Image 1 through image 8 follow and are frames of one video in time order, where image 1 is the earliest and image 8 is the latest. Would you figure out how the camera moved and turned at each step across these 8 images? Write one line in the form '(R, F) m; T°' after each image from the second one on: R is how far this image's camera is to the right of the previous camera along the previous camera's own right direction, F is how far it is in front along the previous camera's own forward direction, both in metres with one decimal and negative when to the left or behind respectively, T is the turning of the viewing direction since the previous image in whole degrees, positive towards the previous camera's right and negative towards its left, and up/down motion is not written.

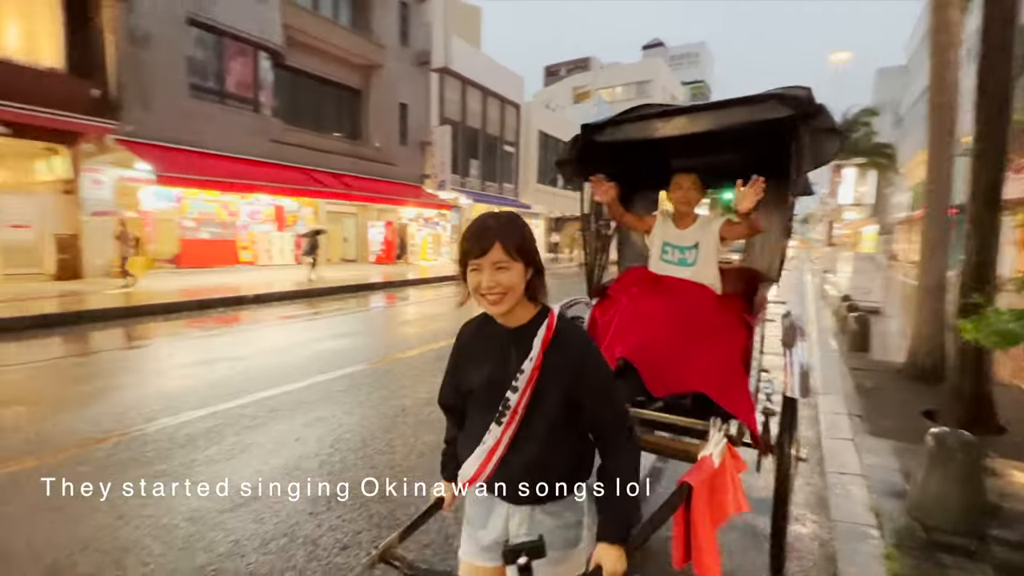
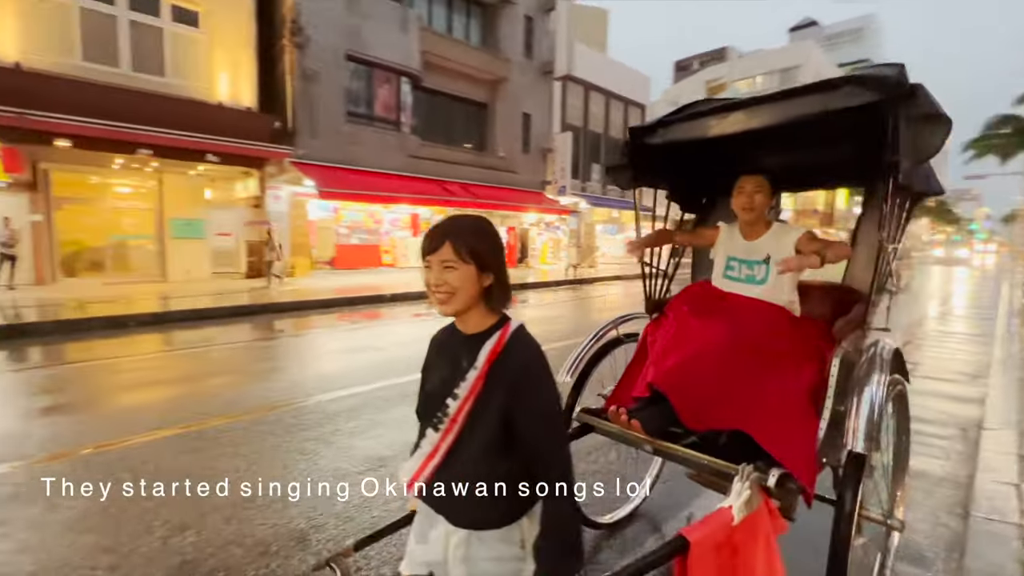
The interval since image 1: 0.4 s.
(+0.2, -0.2) m; -15°
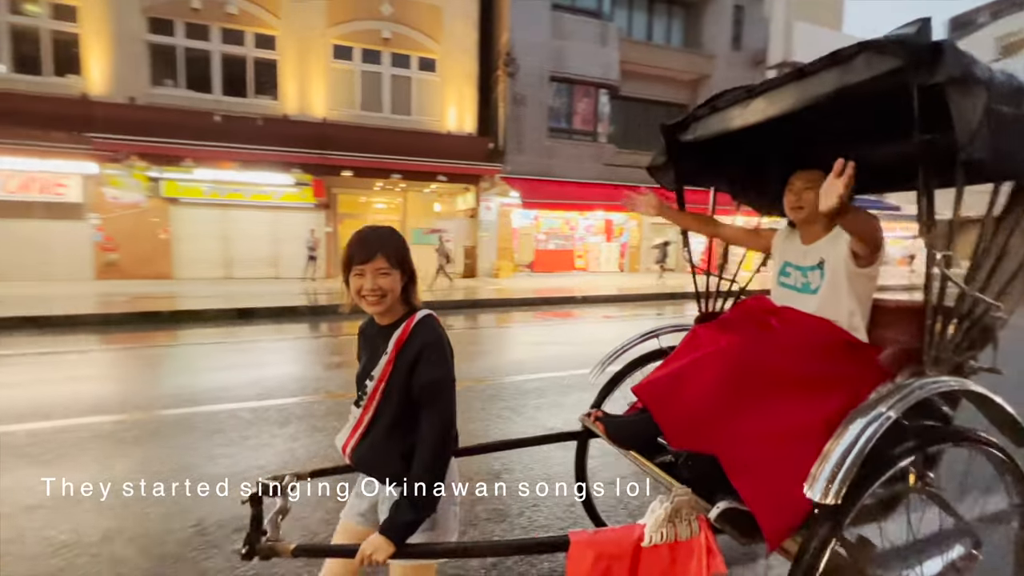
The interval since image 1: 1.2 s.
(+0.2, -0.5) m; -23°
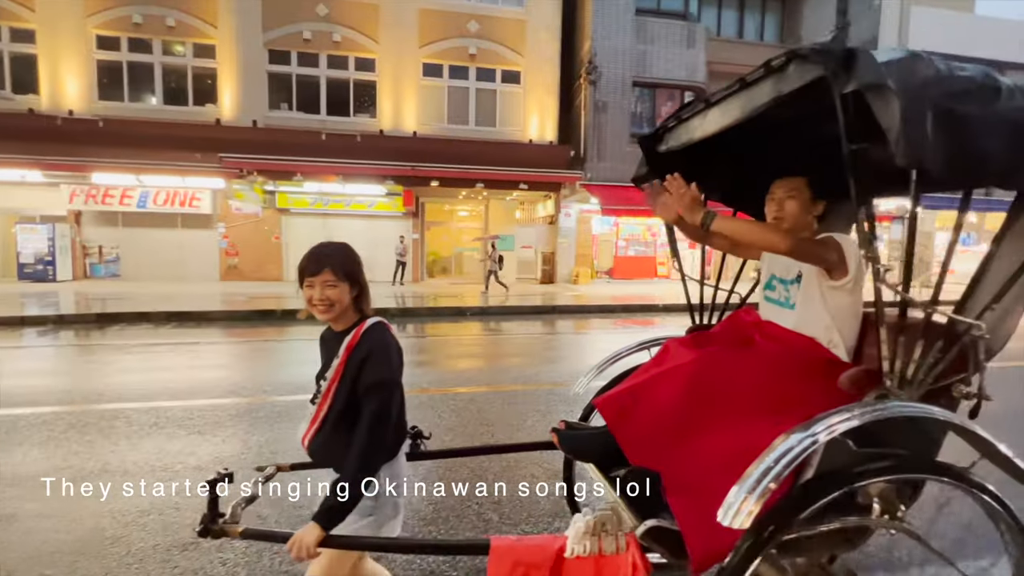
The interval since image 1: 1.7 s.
(0.0, -0.2) m; -9°
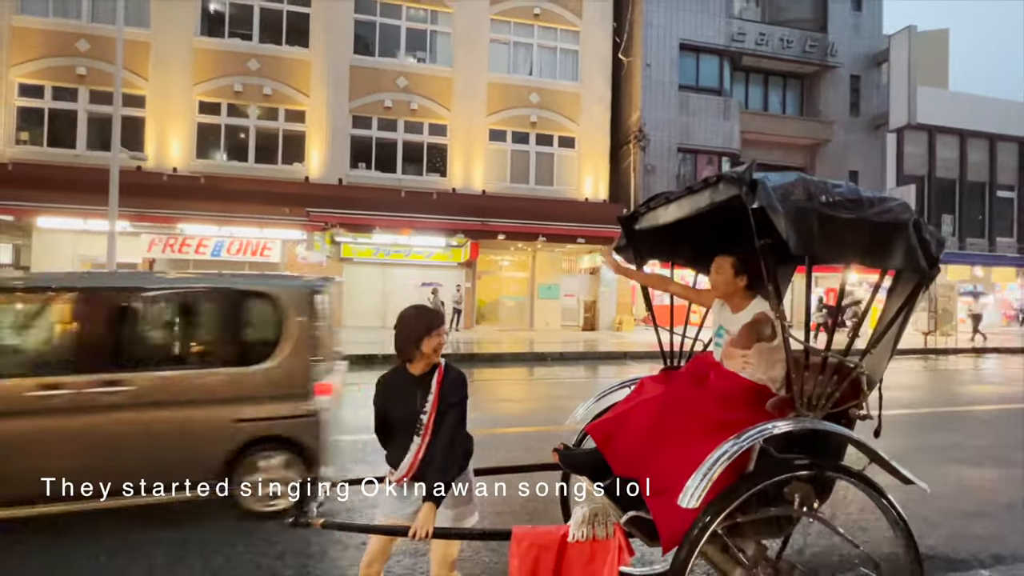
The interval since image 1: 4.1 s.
(-2.3, -0.9) m; +2°
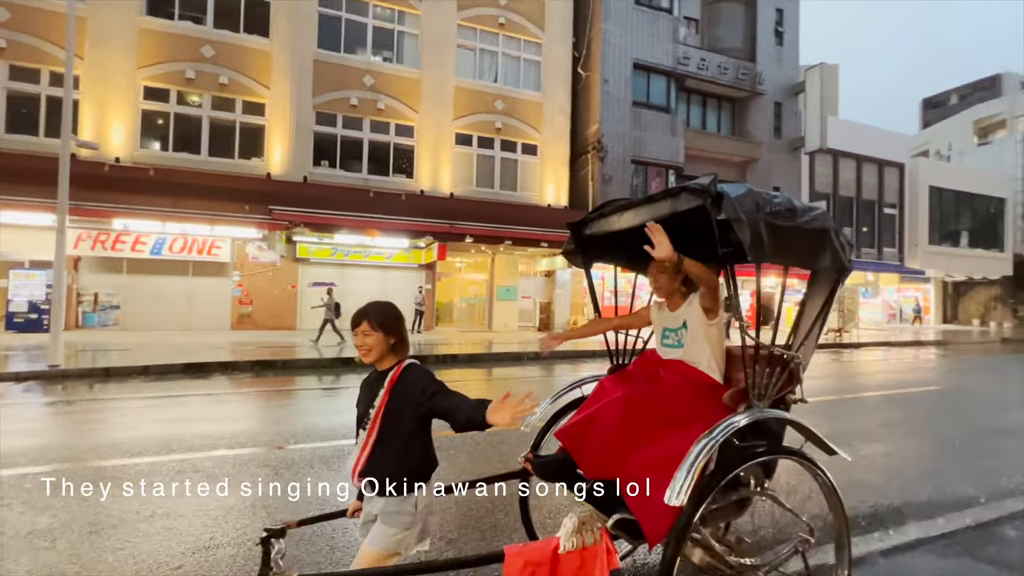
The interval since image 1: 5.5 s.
(-1.4, -0.3) m; +9°
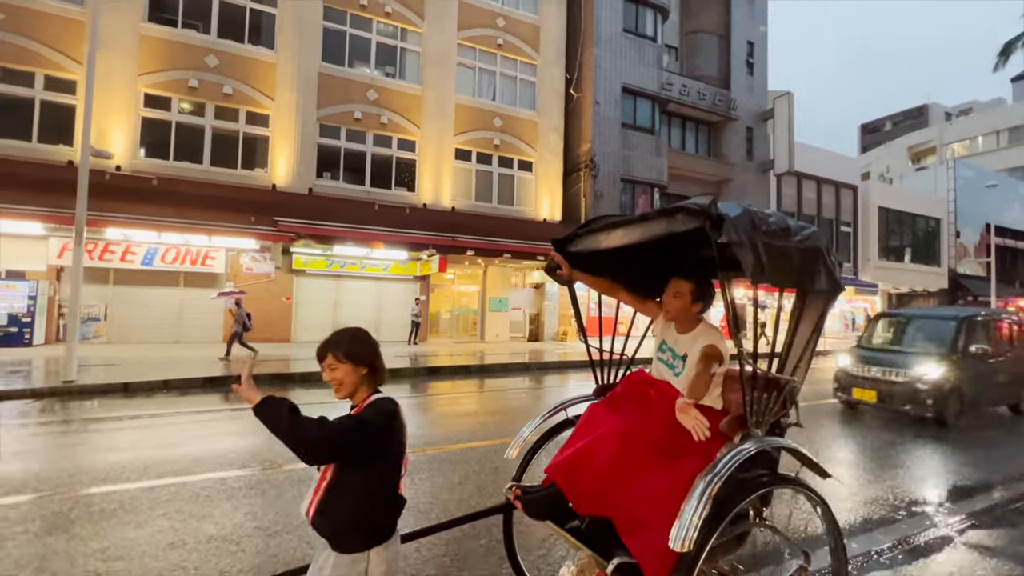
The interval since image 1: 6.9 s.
(-1.3, -0.4) m; +5°
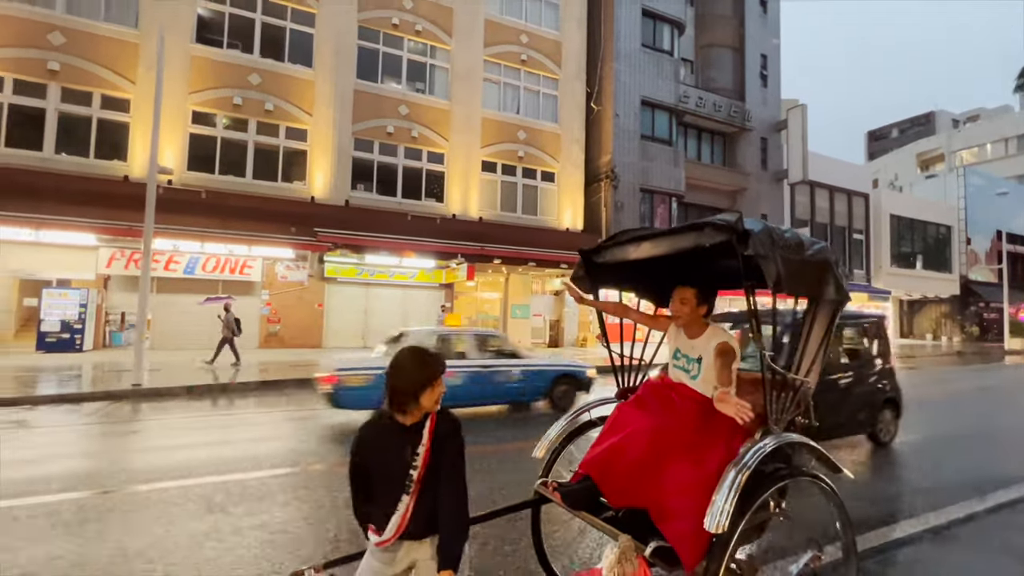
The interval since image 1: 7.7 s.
(-0.7, -0.5) m; 0°
